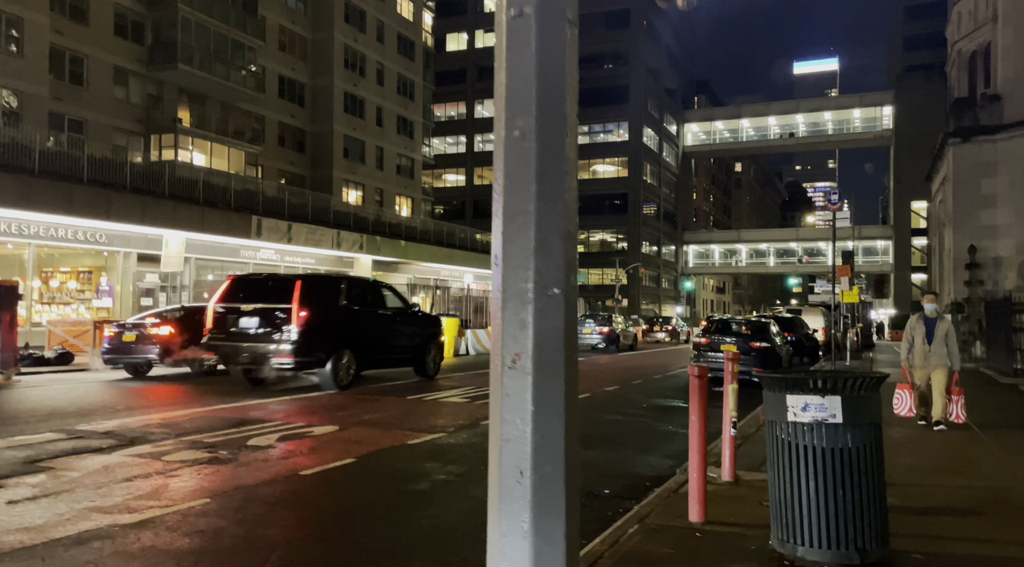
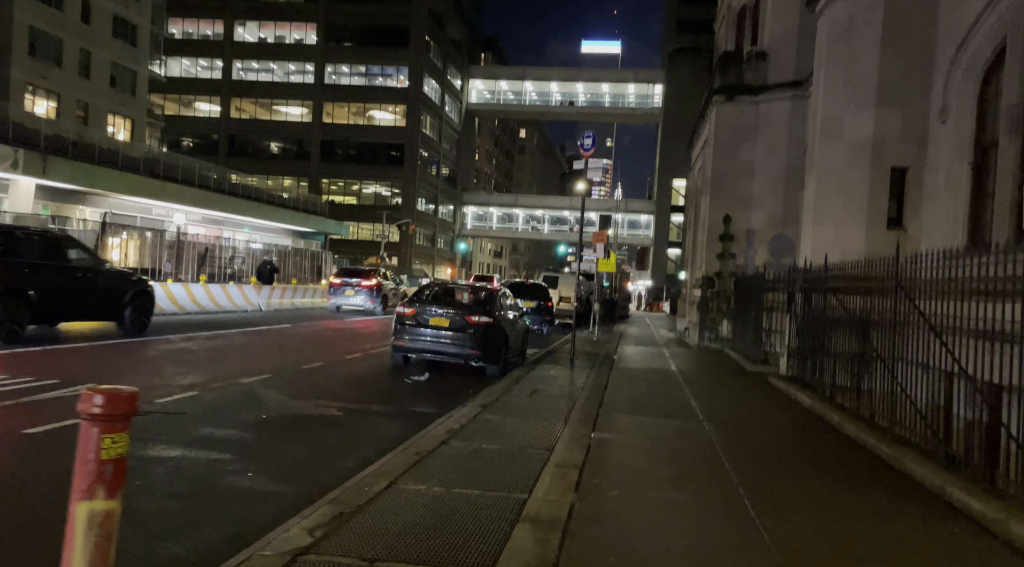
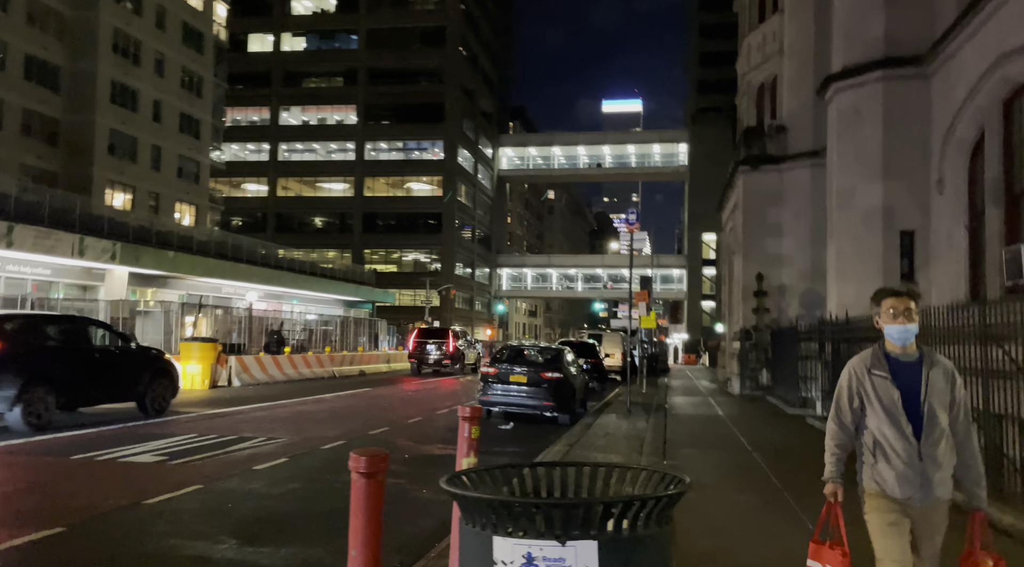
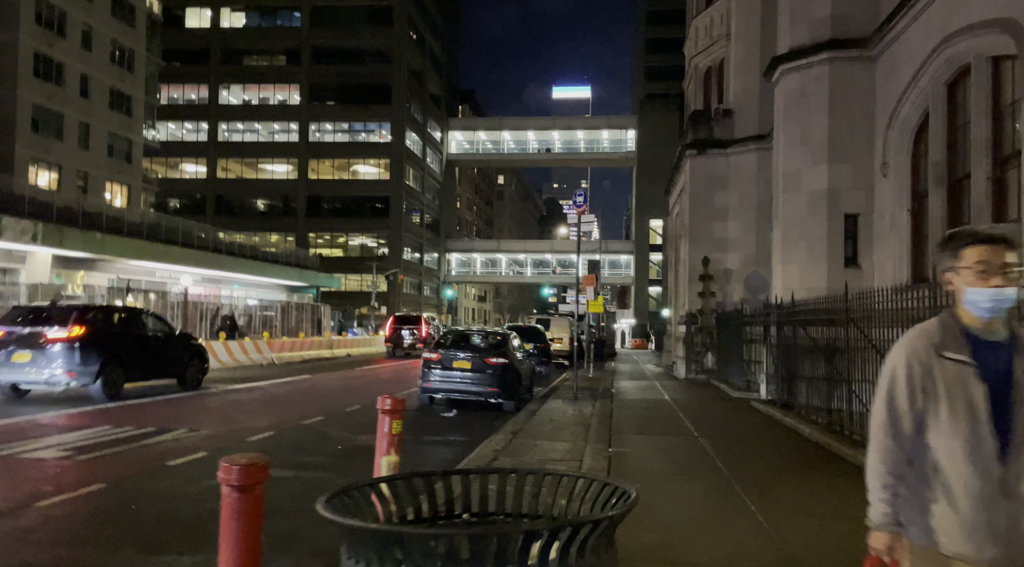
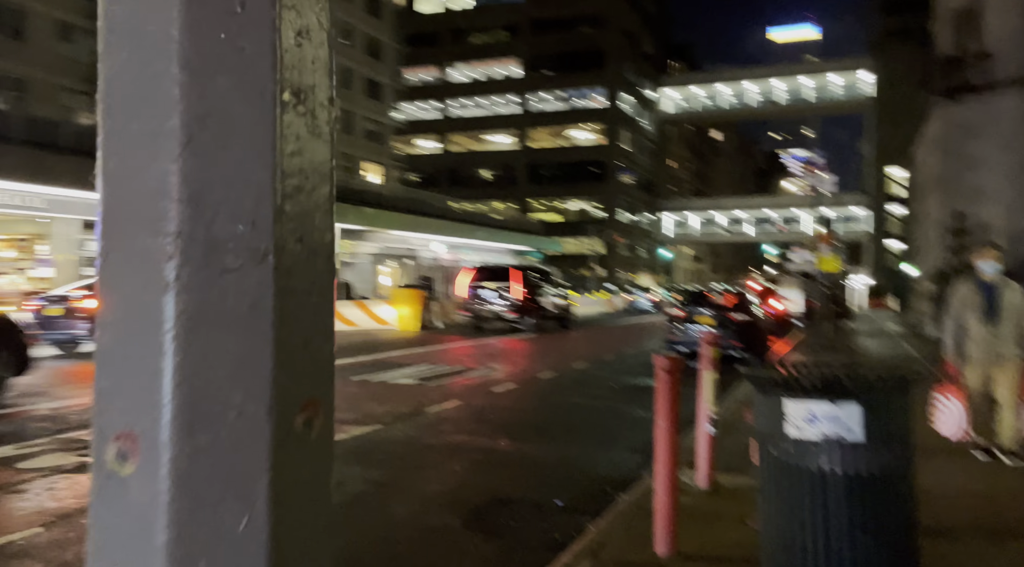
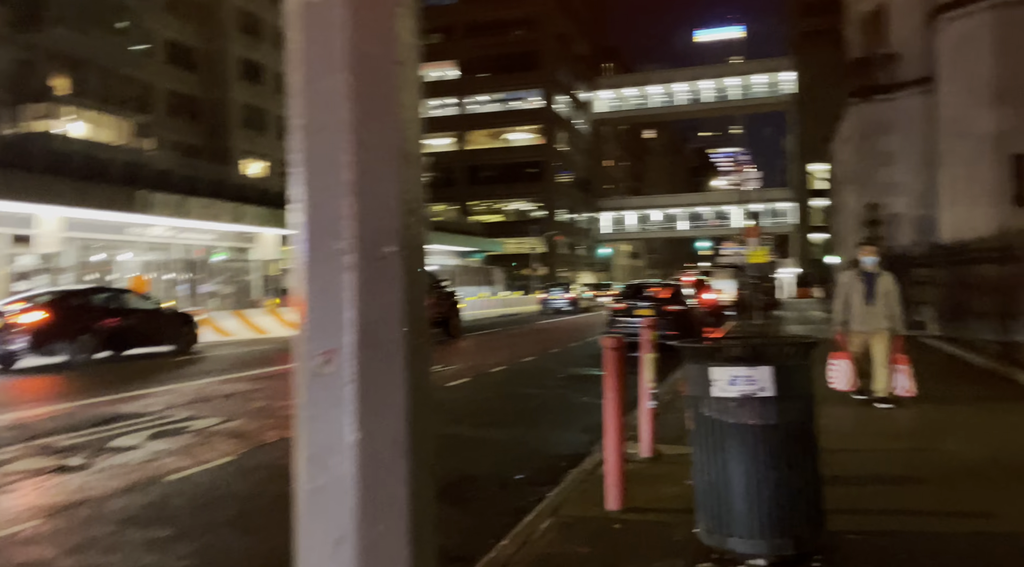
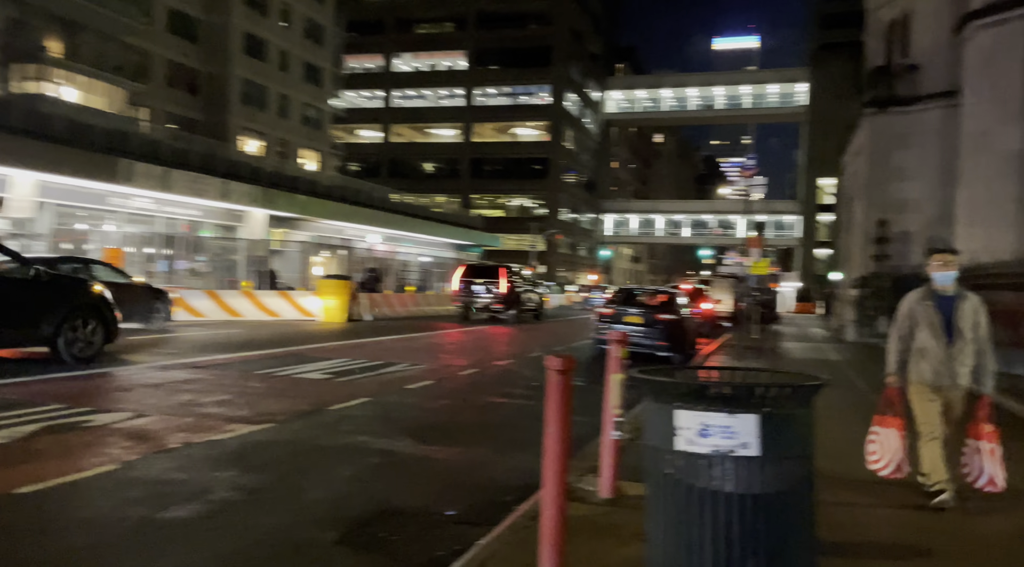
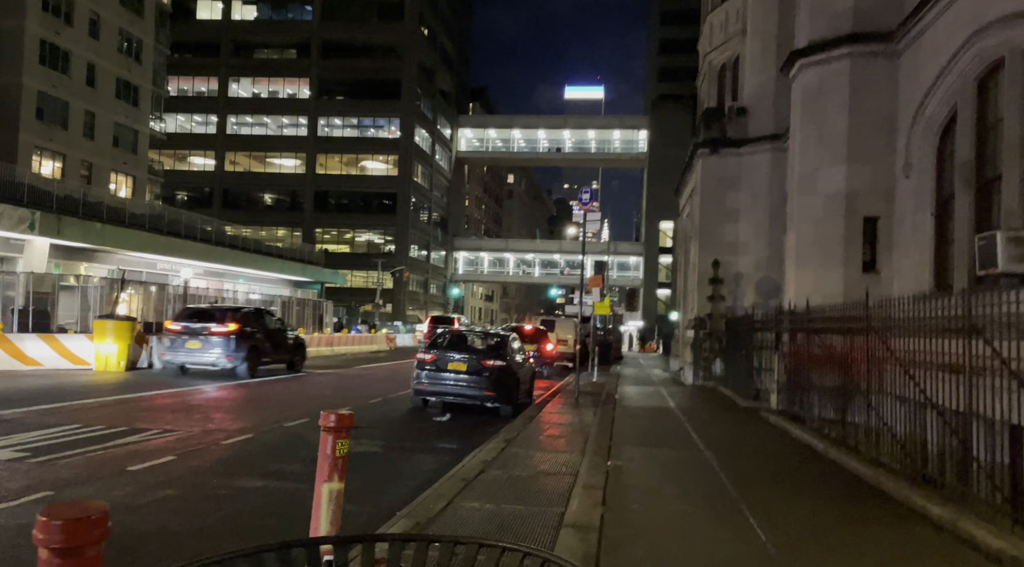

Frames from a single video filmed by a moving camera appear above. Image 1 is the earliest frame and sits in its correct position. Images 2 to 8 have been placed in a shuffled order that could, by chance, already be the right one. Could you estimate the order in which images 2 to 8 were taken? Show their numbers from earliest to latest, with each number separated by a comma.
6, 5, 7, 3, 4, 8, 2
